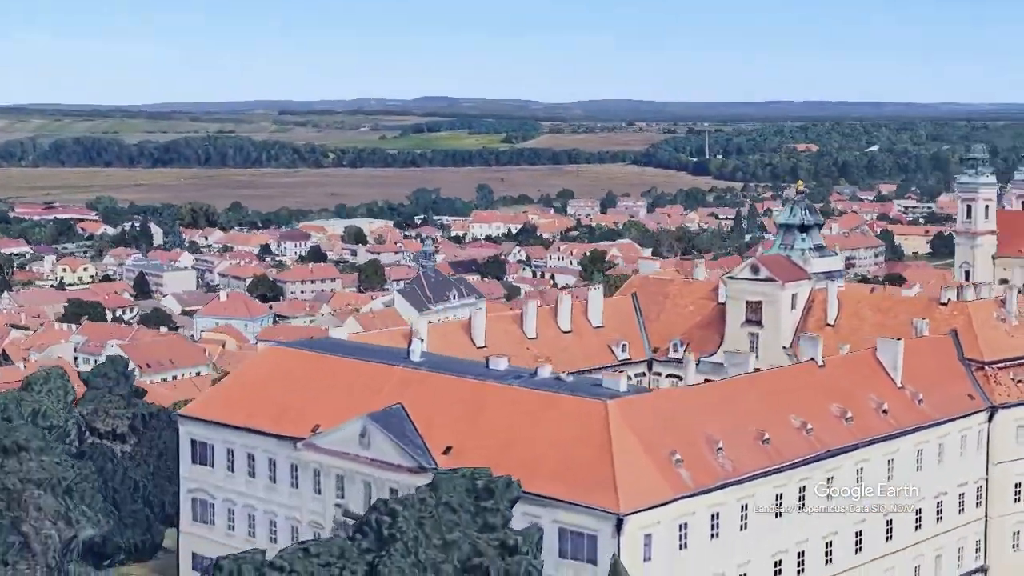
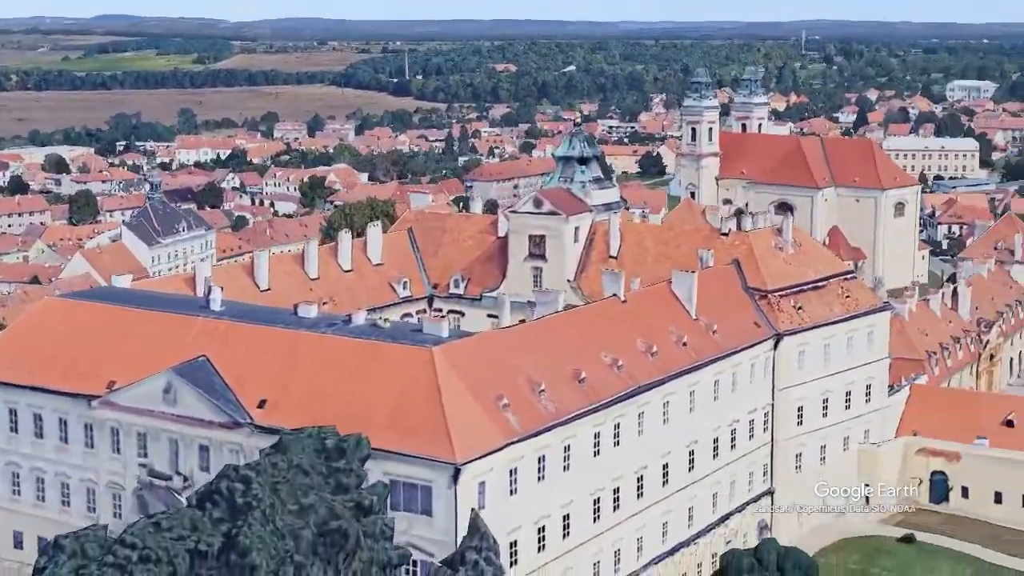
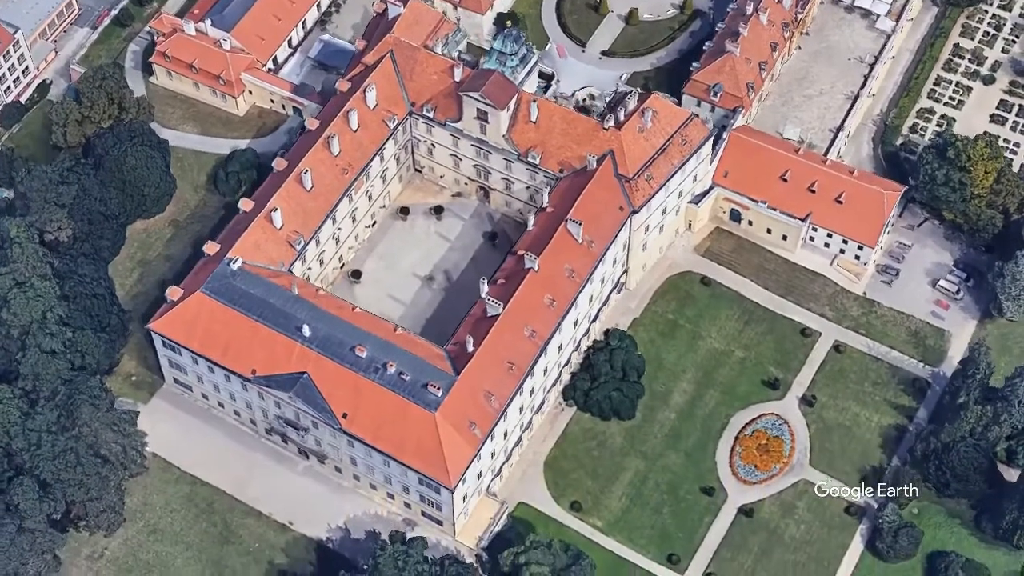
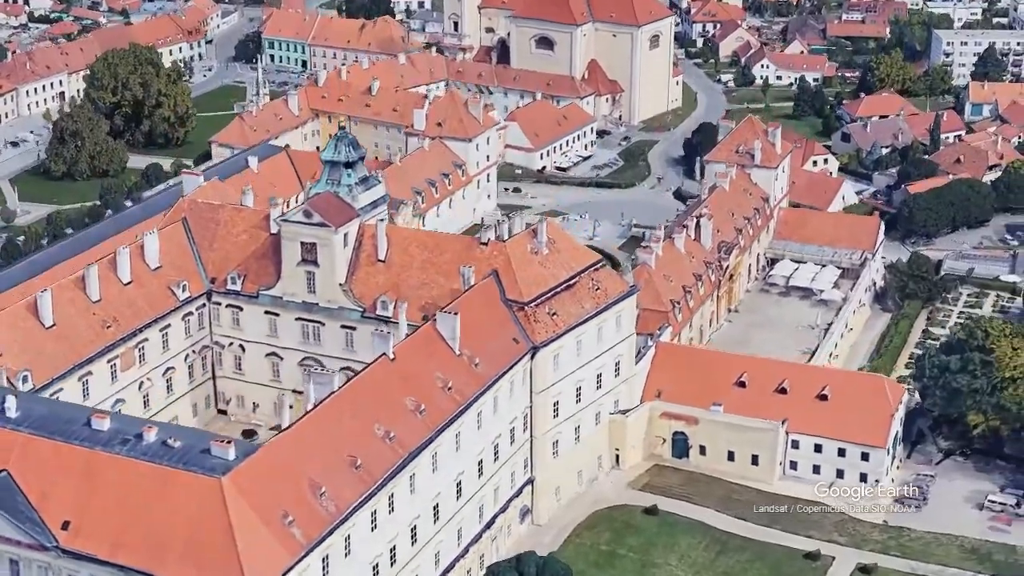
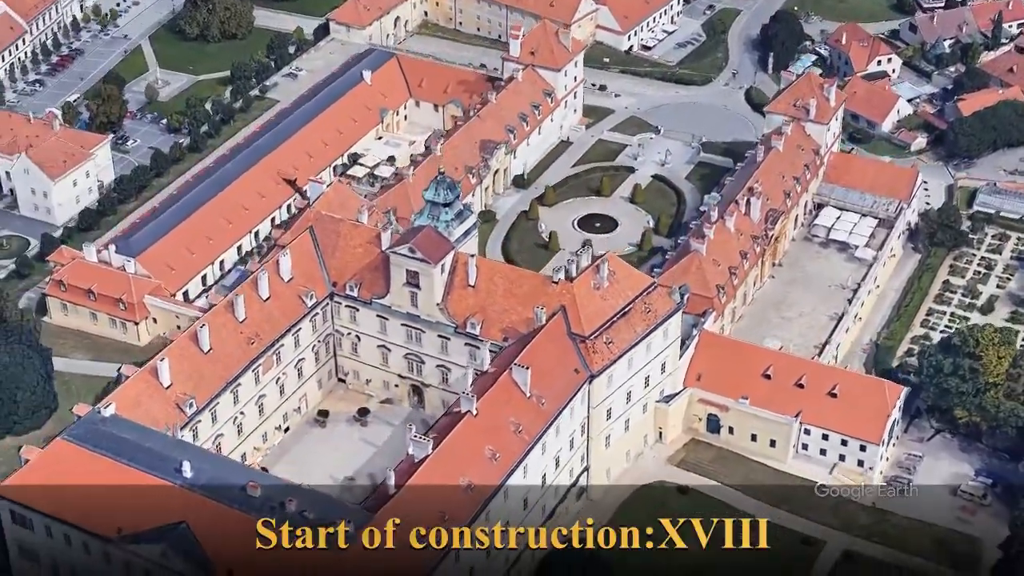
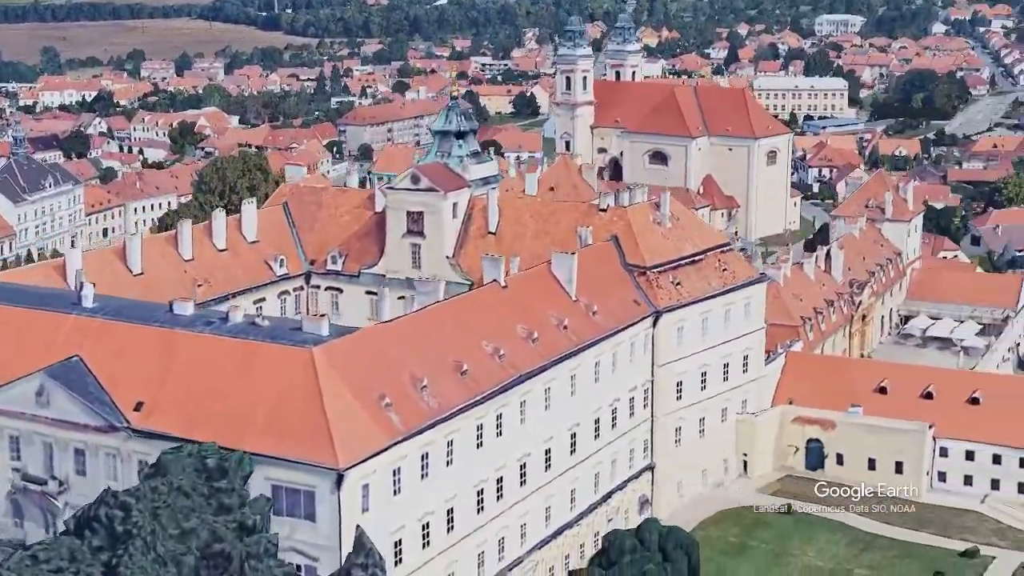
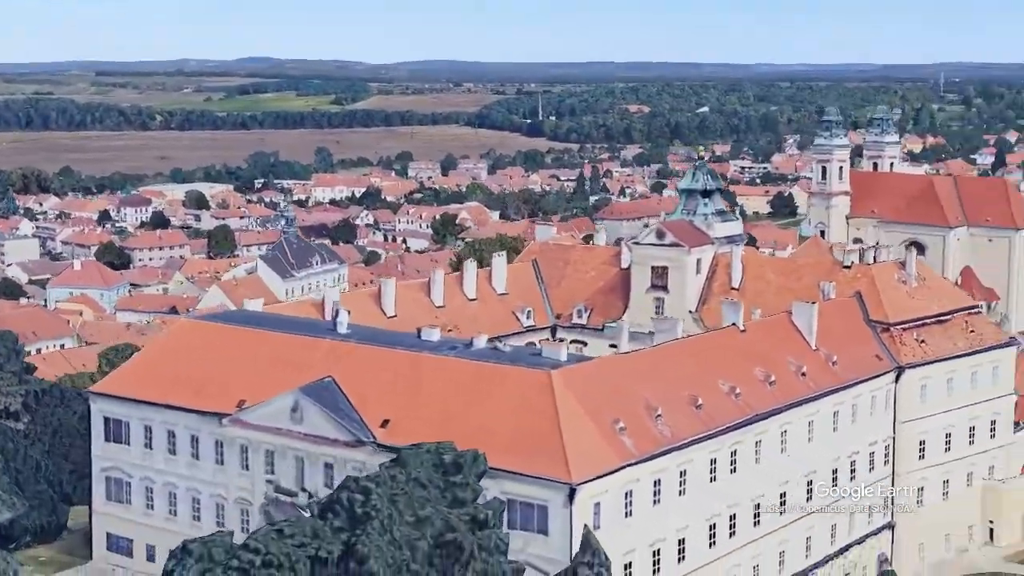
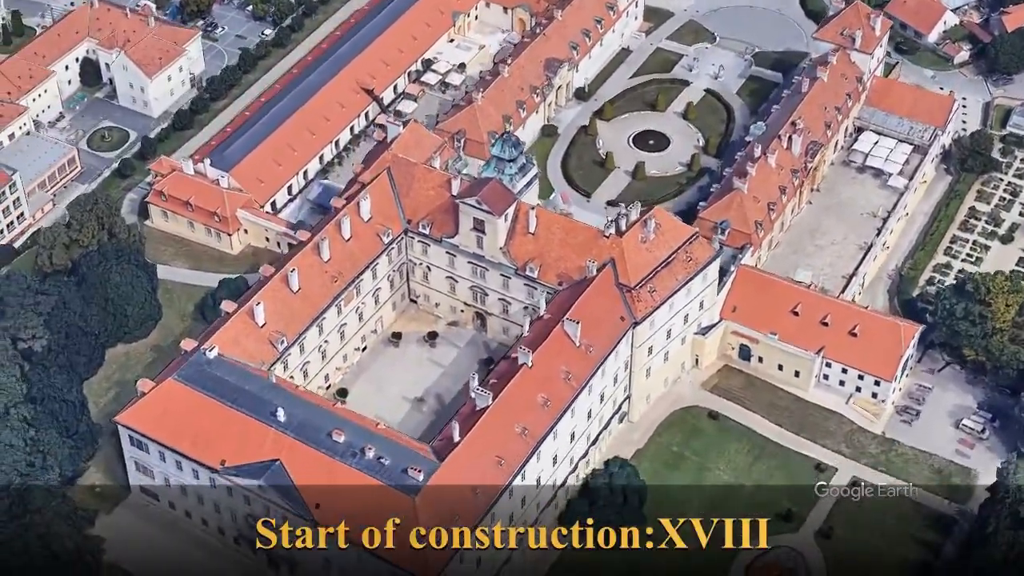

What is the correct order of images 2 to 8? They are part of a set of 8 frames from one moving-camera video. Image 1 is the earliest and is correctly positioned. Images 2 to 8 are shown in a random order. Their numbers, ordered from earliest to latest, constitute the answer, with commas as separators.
7, 2, 6, 4, 5, 8, 3
